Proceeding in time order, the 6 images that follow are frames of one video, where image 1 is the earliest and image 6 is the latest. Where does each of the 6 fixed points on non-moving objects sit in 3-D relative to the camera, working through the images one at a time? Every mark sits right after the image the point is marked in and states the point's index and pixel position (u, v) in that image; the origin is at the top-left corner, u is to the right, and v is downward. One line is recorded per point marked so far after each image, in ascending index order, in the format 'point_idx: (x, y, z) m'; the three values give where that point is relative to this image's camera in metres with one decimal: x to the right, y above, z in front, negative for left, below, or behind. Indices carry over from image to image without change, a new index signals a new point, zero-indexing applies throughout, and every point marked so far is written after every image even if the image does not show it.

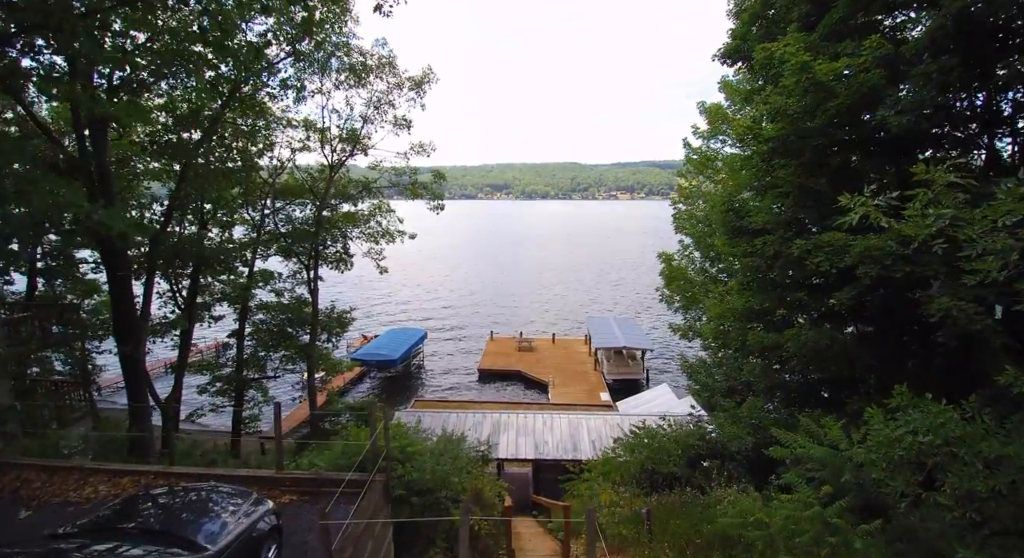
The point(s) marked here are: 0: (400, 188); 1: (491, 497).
0: (-4.1, +3.4, +19.1) m
1: (-0.4, -4.1, +9.5) m
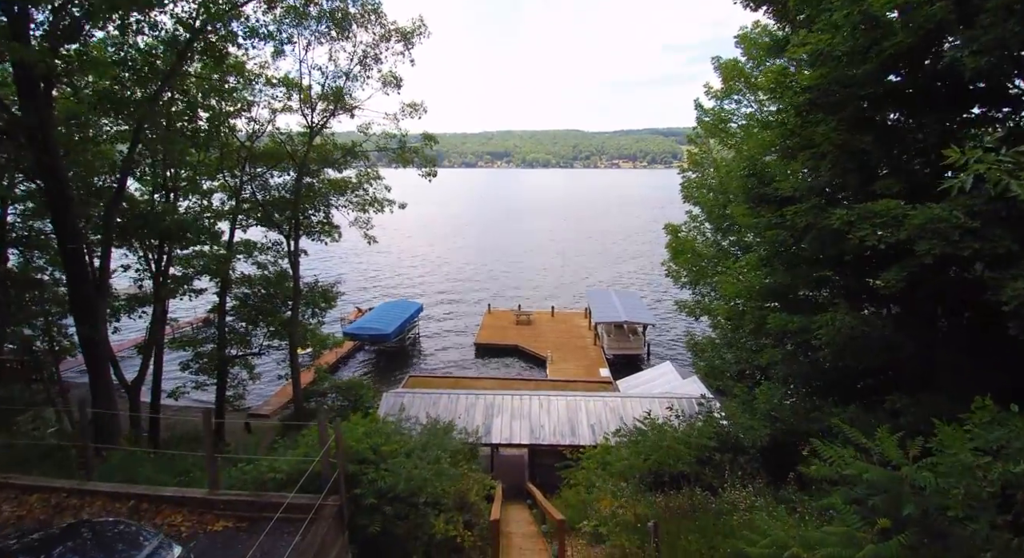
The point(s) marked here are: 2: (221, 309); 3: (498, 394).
0: (-4.3, +4.4, +17.7) m
1: (-0.6, -3.7, +8.6) m
2: (-10.4, -1.1, +18.4) m
3: (-0.4, -3.5, +15.9) m
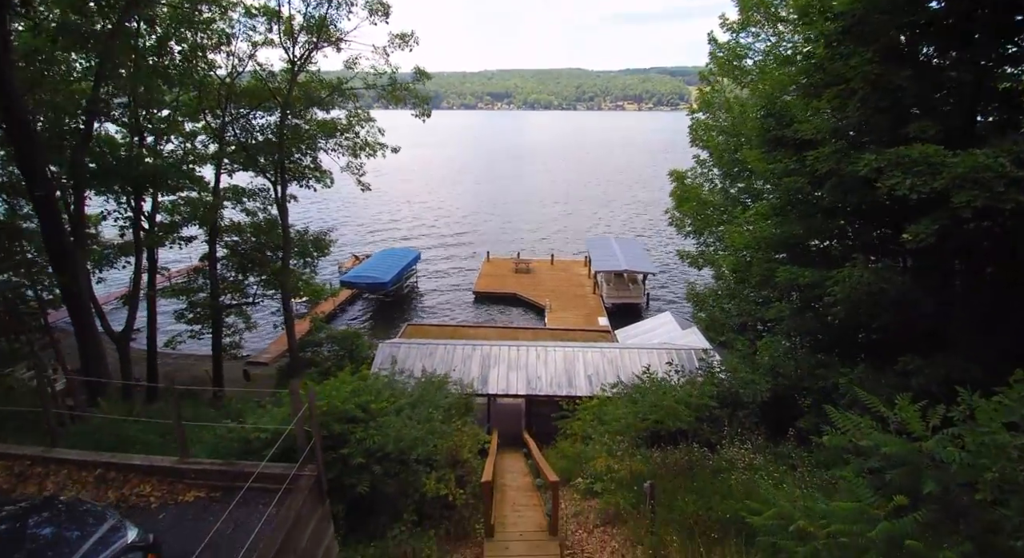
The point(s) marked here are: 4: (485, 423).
0: (-4.3, +6.1, +16.6) m
1: (-0.7, -2.9, +8.4) m
2: (-10.5, +0.7, +17.9) m
3: (-0.5, -2.0, +15.7) m
4: (-0.8, -4.2, +14.8) m
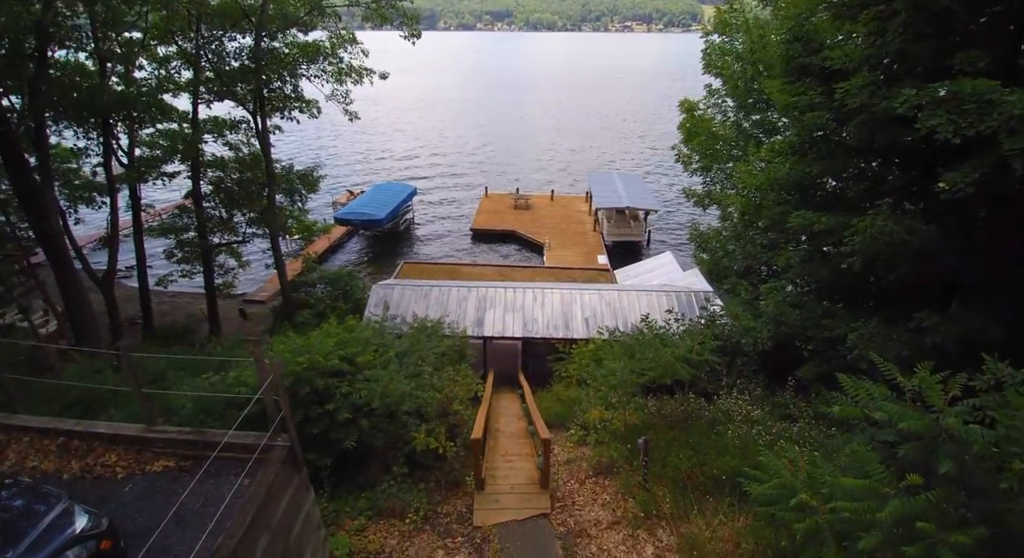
0: (-4.4, +7.9, +15.2) m
1: (-0.8, -2.0, +8.2) m
2: (-10.6, +2.8, +17.2) m
3: (-0.6, -0.2, +15.3) m
4: (-0.9, -2.5, +14.8) m
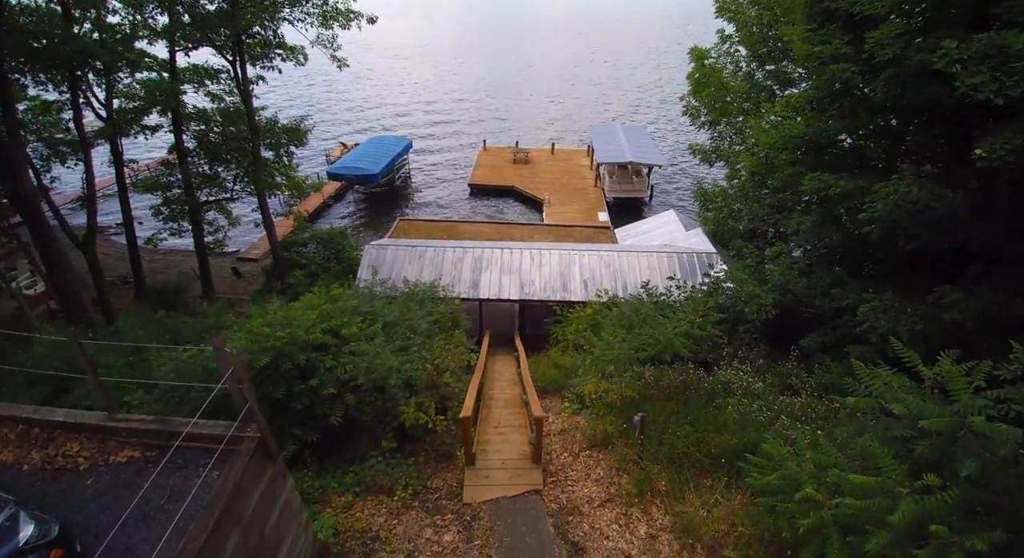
0: (-4.5, +9.1, +14.0) m
1: (-0.9, -1.5, +8.0) m
2: (-10.7, +4.1, +16.5) m
3: (-0.7, +1.0, +14.9) m
4: (-1.0, -1.3, +14.5) m
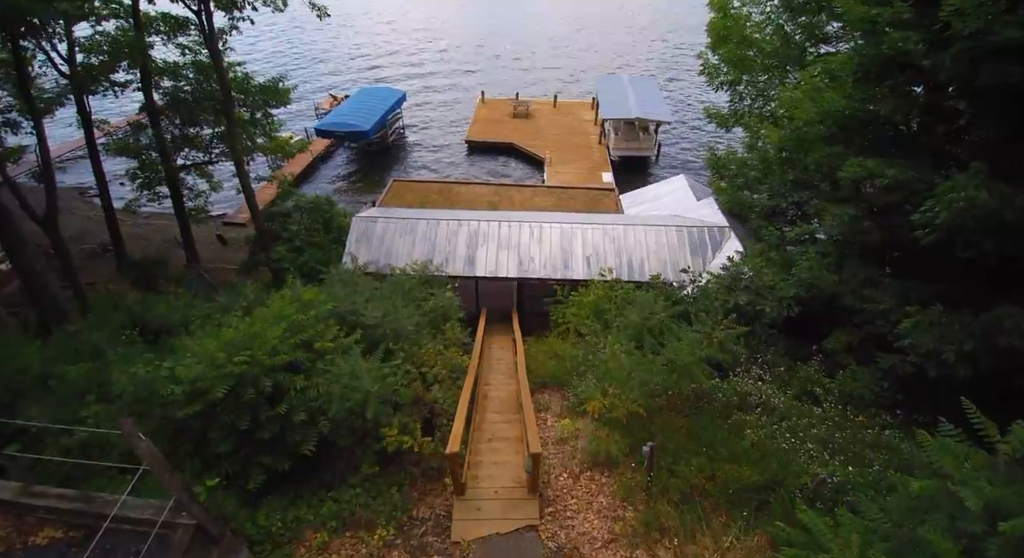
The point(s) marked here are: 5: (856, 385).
0: (-4.5, +9.6, +12.2) m
1: (-0.9, -1.5, +7.3) m
2: (-10.7, +5.0, +15.2) m
3: (-0.8, +1.7, +13.9) m
4: (-1.1, -0.7, +13.8) m
5: (+4.8, -1.5, +7.2) m
